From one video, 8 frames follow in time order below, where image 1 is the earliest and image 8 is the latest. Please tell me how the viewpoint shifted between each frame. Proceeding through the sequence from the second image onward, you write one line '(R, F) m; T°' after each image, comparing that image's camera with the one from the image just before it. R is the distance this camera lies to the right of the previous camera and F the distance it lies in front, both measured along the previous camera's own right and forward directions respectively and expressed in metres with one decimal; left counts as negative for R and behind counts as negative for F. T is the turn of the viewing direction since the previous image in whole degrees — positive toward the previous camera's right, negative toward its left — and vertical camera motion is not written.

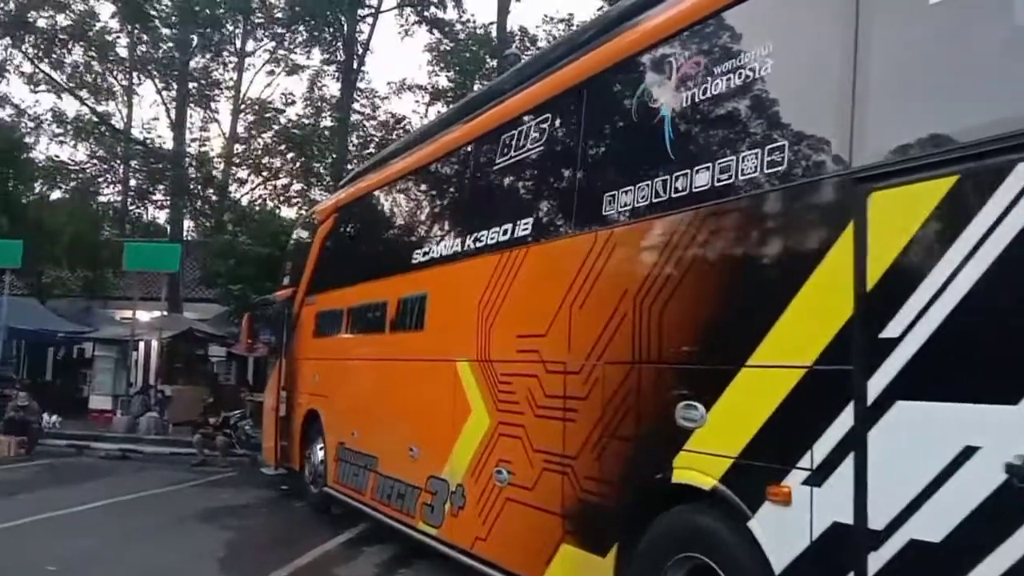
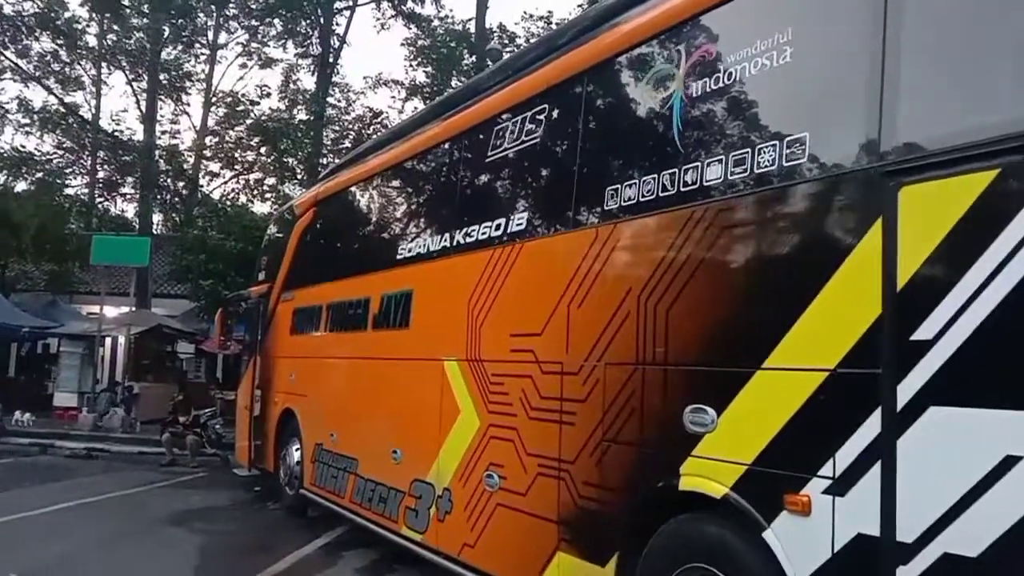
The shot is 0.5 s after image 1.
(-0.1, +0.2) m; +2°
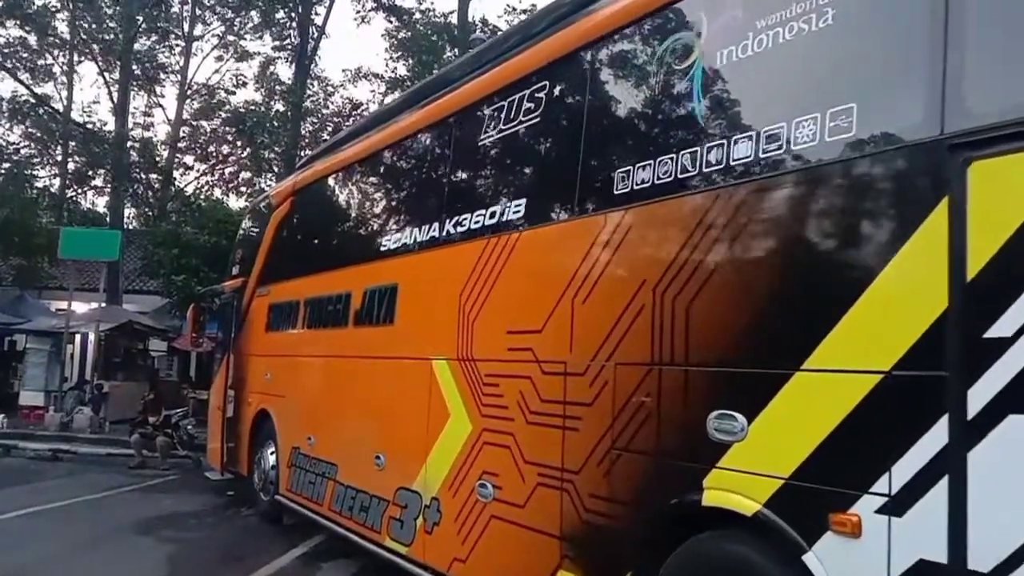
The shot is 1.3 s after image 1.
(-0.1, +0.4) m; +1°
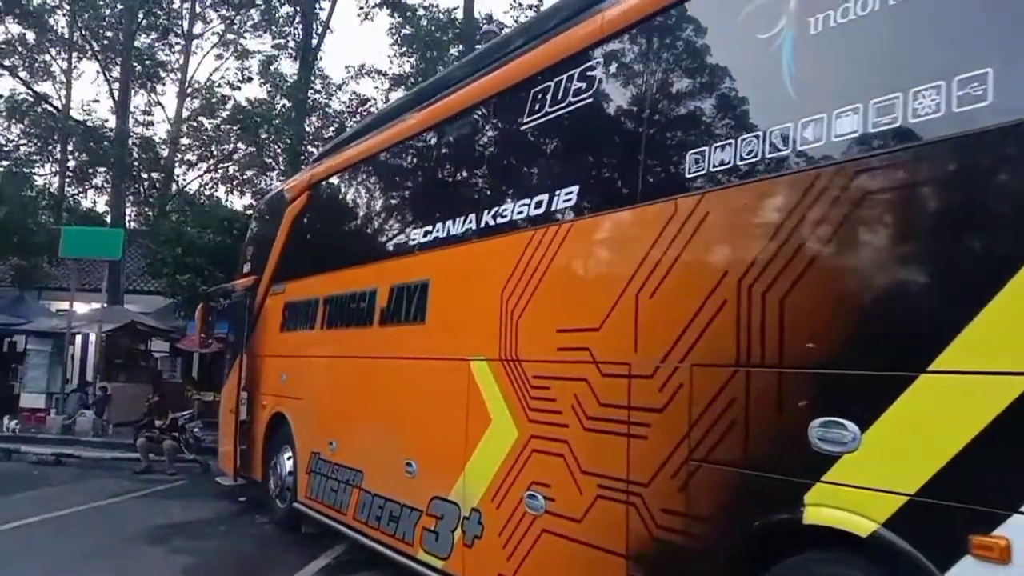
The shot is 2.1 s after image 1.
(-0.3, +0.4) m; 0°
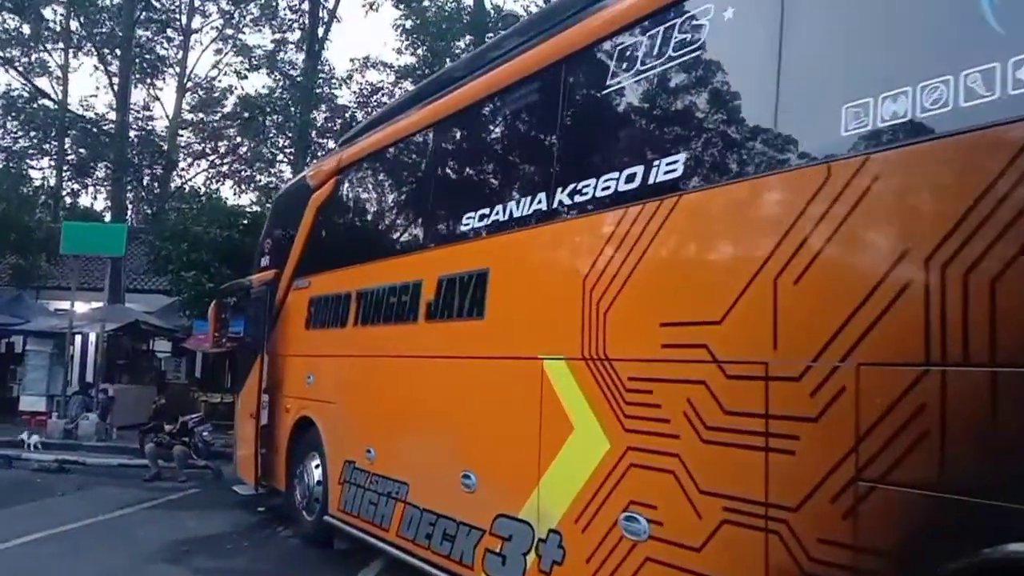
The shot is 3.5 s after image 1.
(-0.4, +0.6) m; 0°
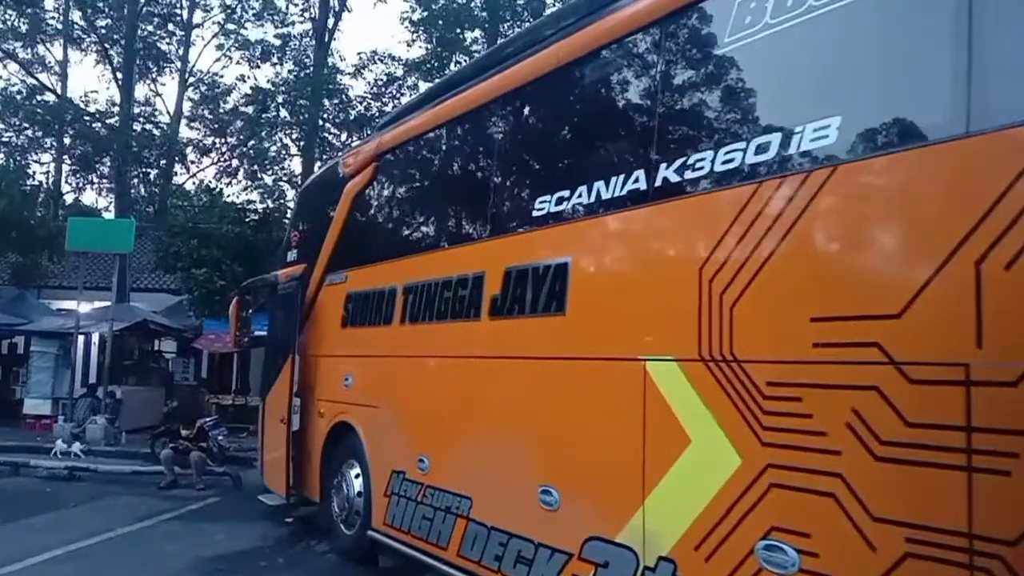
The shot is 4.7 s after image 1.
(-0.5, +0.6) m; 0°
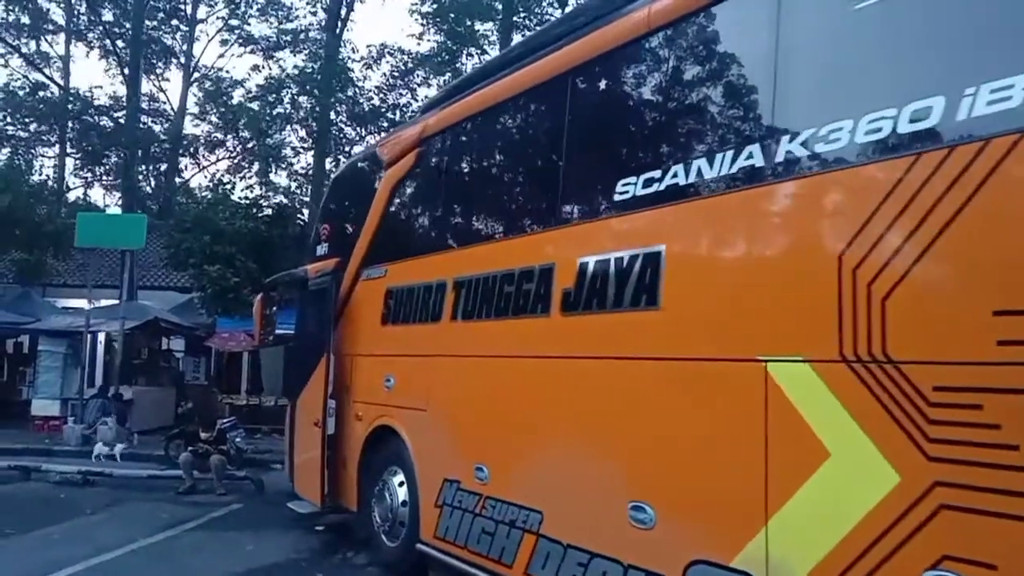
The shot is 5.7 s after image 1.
(-0.4, +0.5) m; 0°
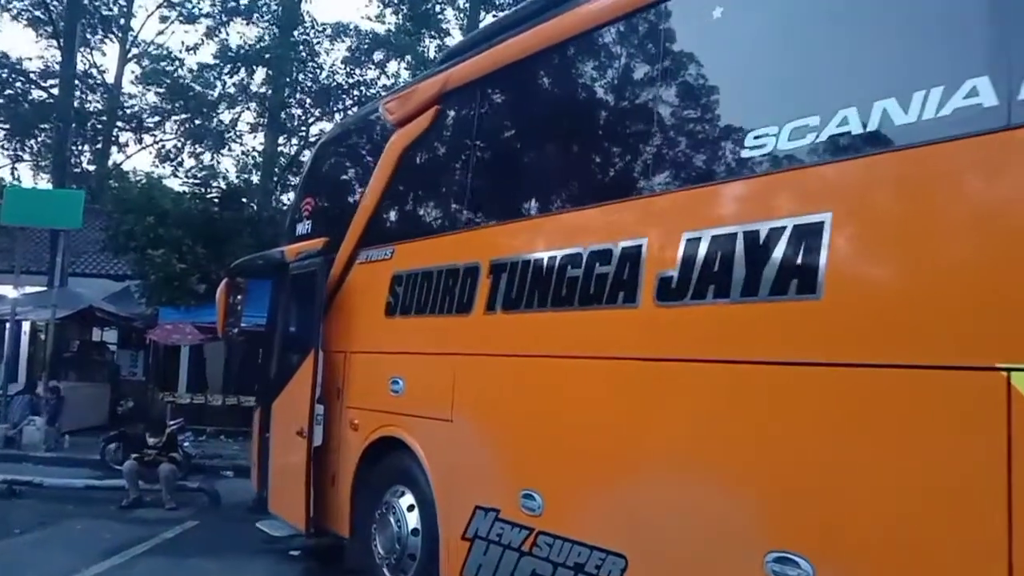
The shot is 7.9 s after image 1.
(-0.6, +1.1) m; +4°
